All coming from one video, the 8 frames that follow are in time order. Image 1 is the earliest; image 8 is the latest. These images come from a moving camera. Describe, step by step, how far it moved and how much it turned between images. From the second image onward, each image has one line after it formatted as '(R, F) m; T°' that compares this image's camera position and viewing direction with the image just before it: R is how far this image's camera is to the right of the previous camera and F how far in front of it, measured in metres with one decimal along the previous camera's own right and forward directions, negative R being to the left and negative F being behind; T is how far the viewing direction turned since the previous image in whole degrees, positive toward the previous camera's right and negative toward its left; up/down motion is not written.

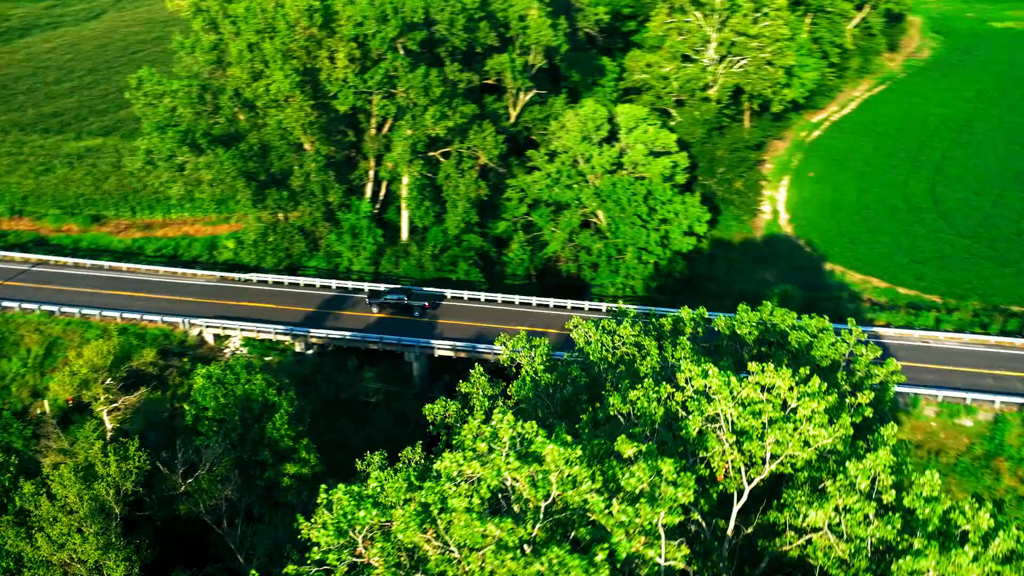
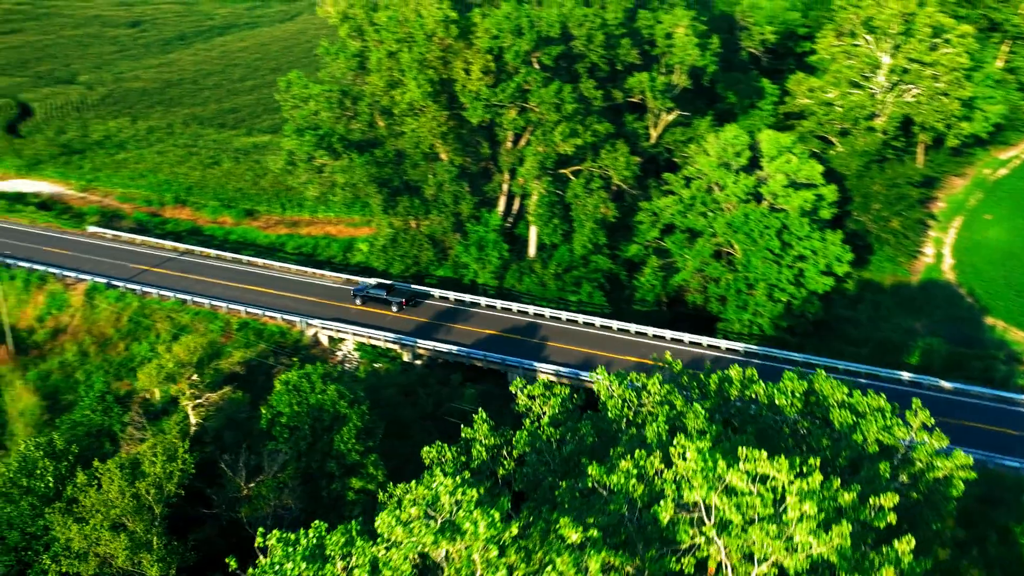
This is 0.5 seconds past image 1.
(+2.5, +1.4) m; -10°
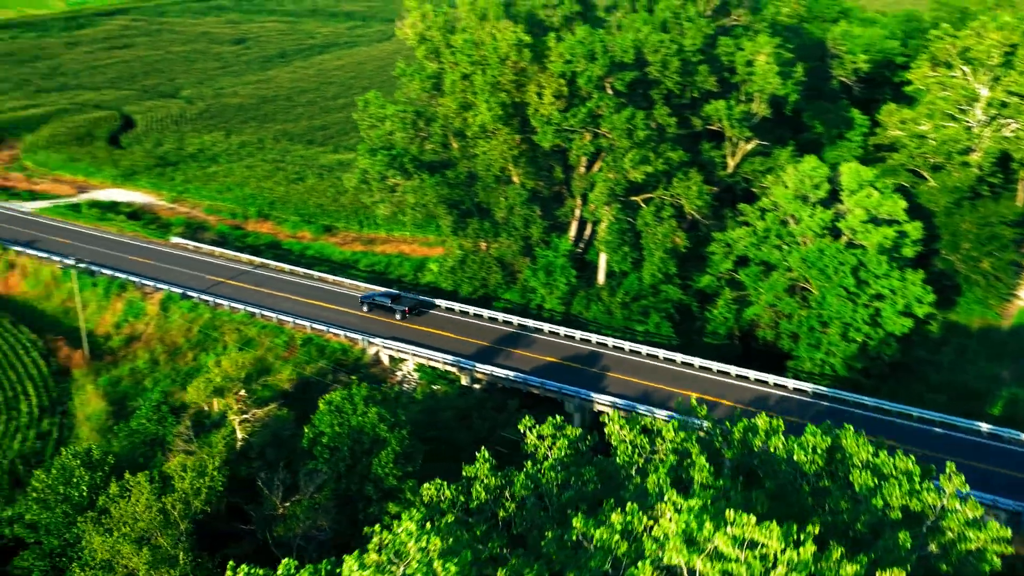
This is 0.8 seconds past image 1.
(+1.3, +0.6) m; -6°
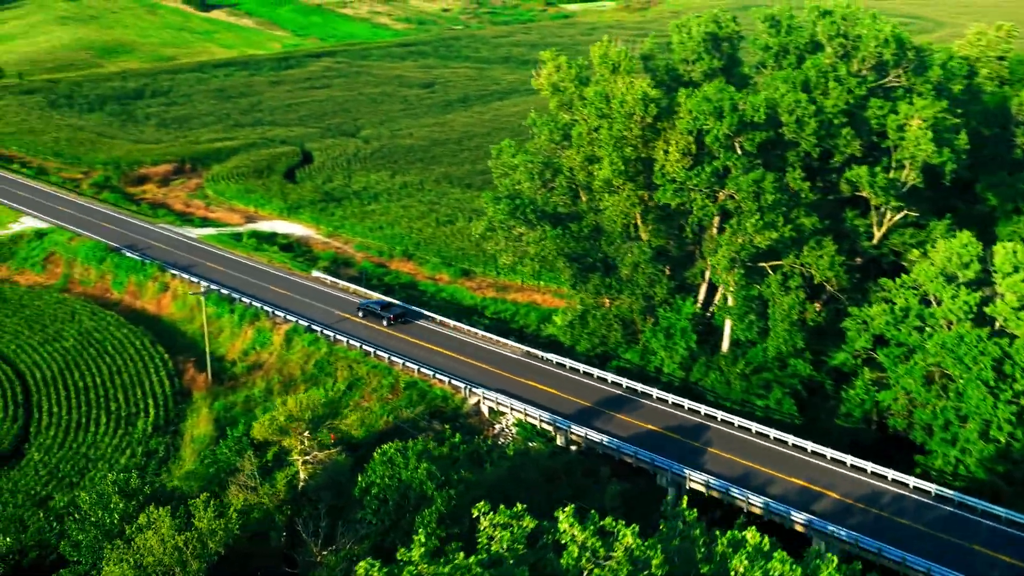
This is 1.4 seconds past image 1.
(+3.3, +1.4) m; -11°
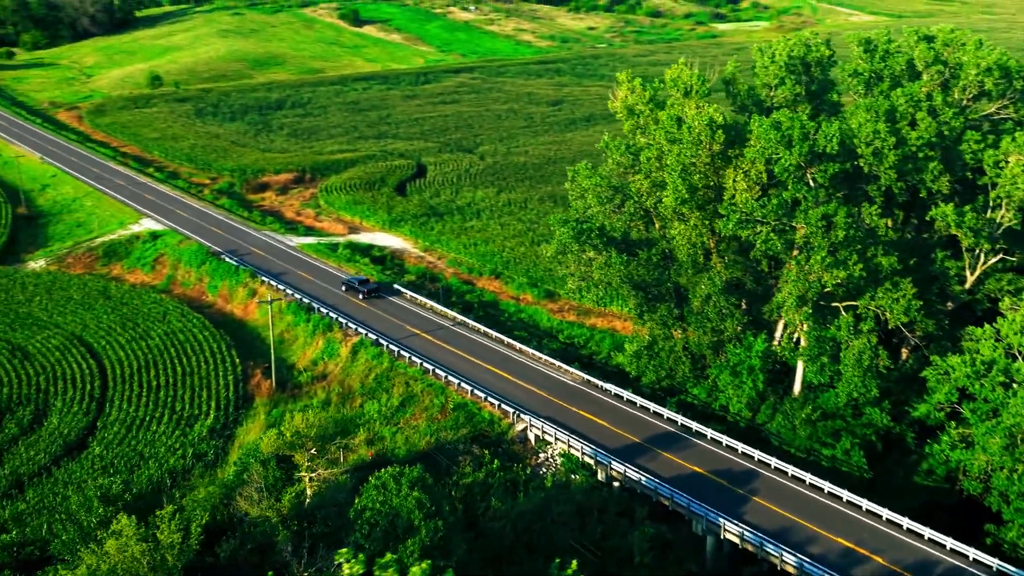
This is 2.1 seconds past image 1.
(+3.8, +1.2) m; -9°
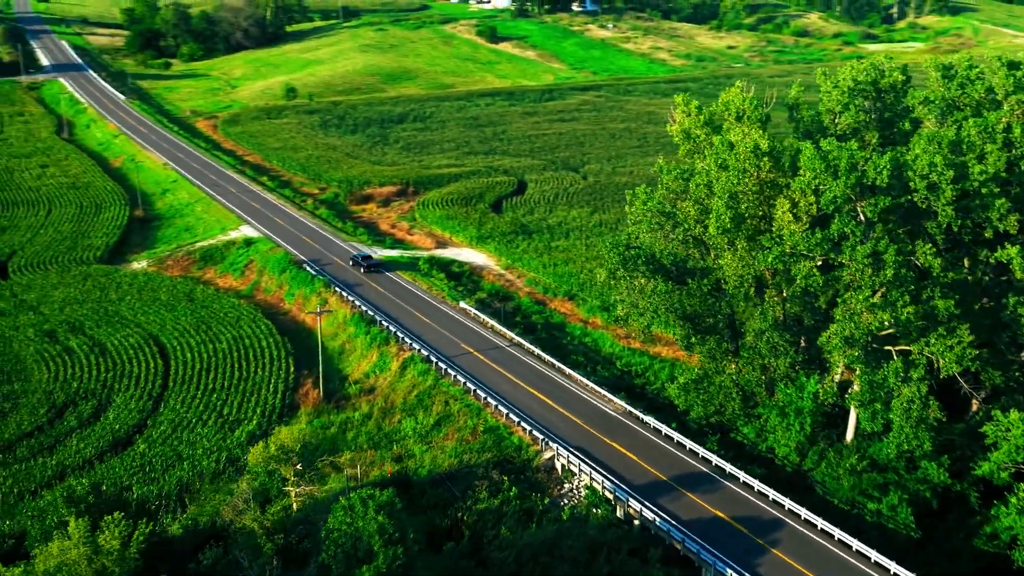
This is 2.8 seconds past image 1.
(+4.3, +1.1) m; -8°
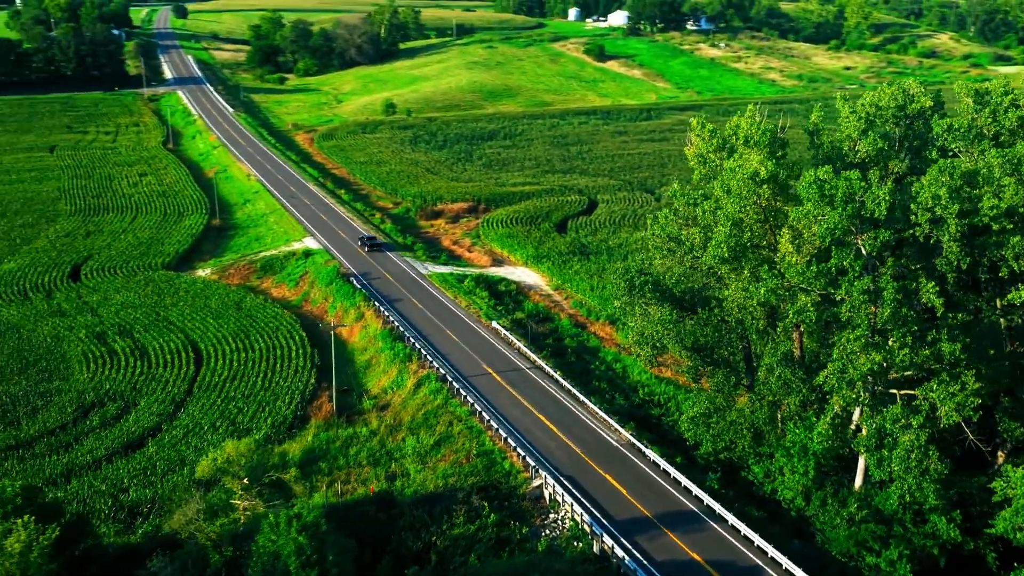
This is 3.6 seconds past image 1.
(+4.9, +0.9) m; -7°
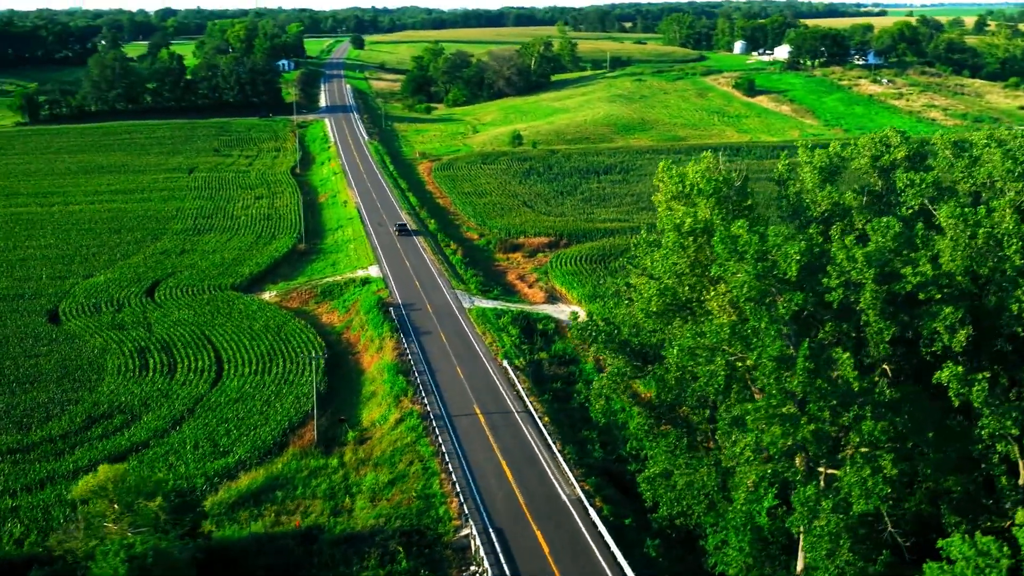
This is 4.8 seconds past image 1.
(+8.8, +1.7) m; -10°
